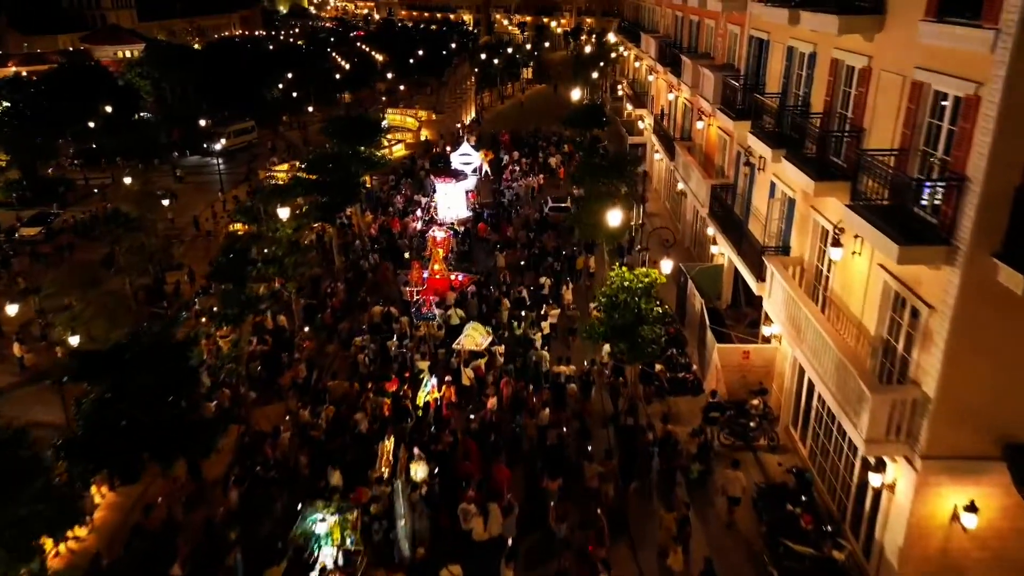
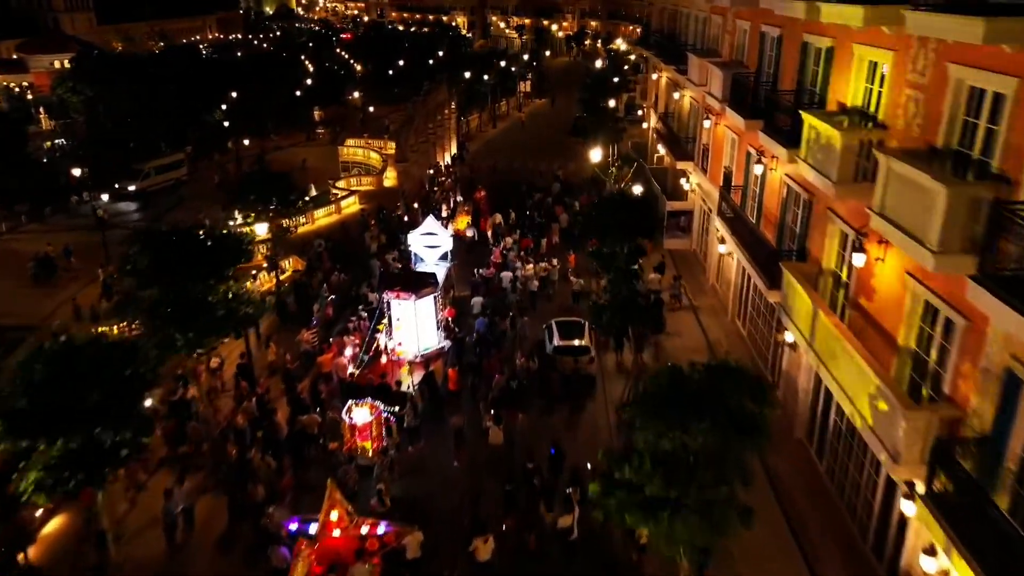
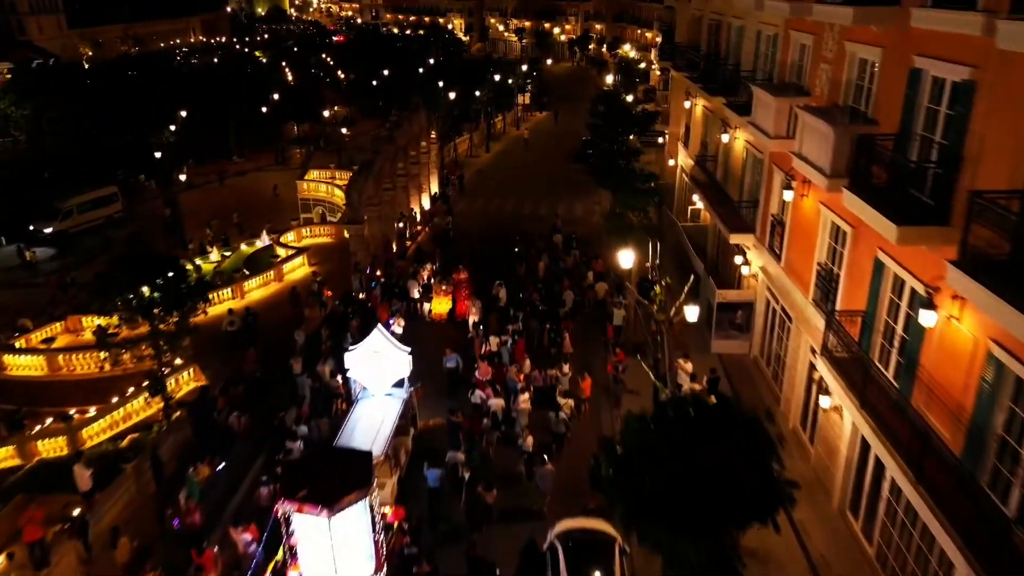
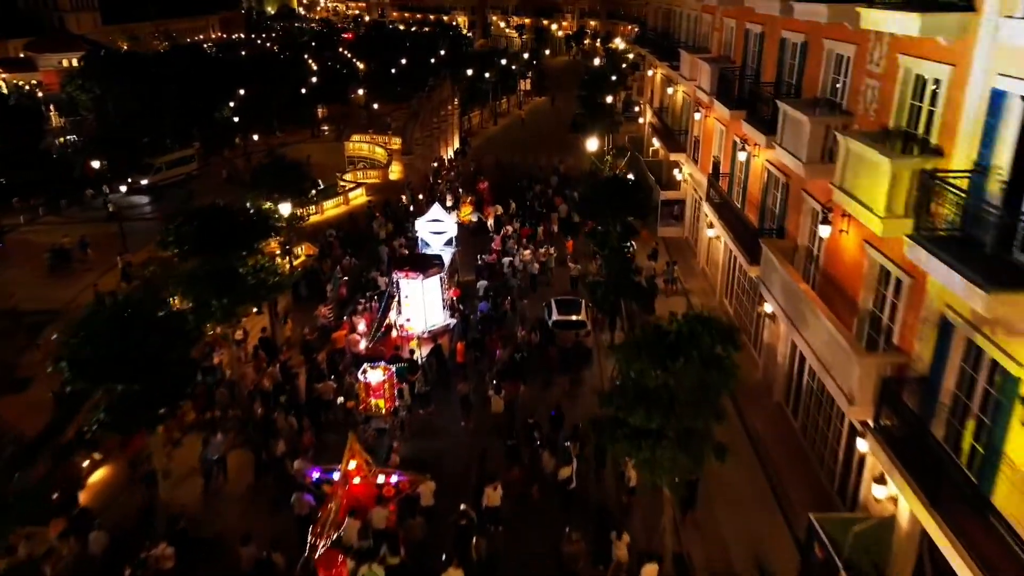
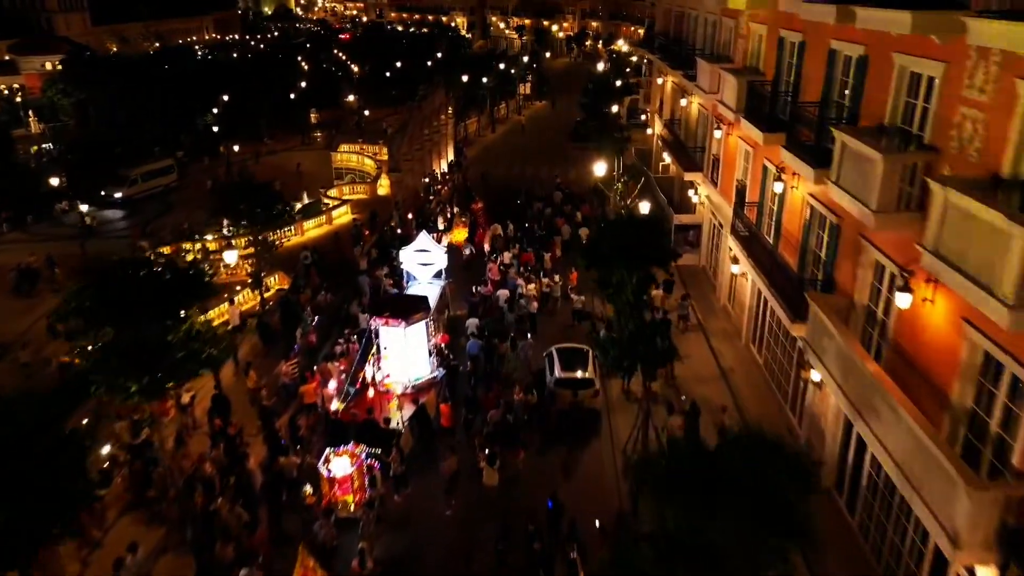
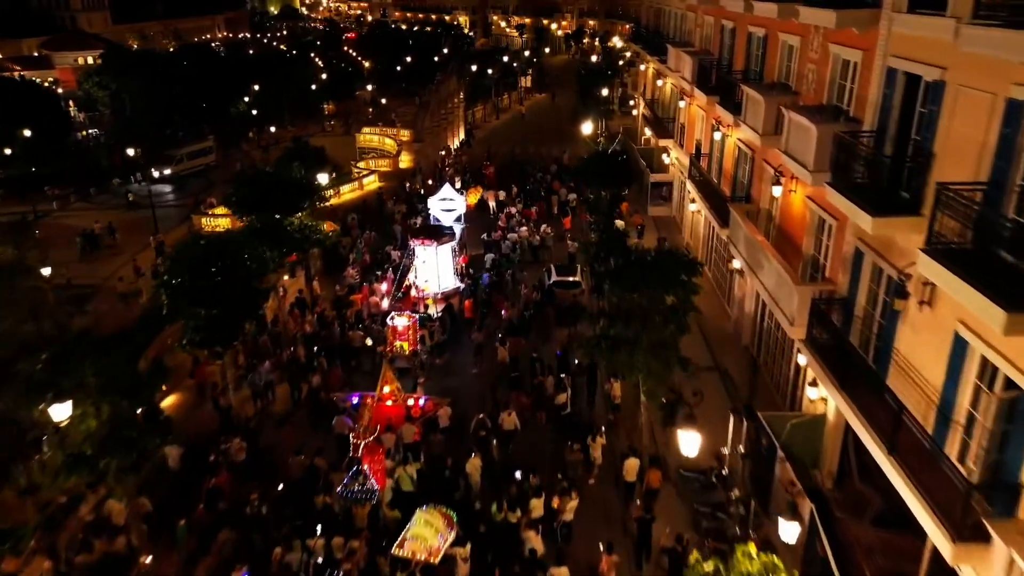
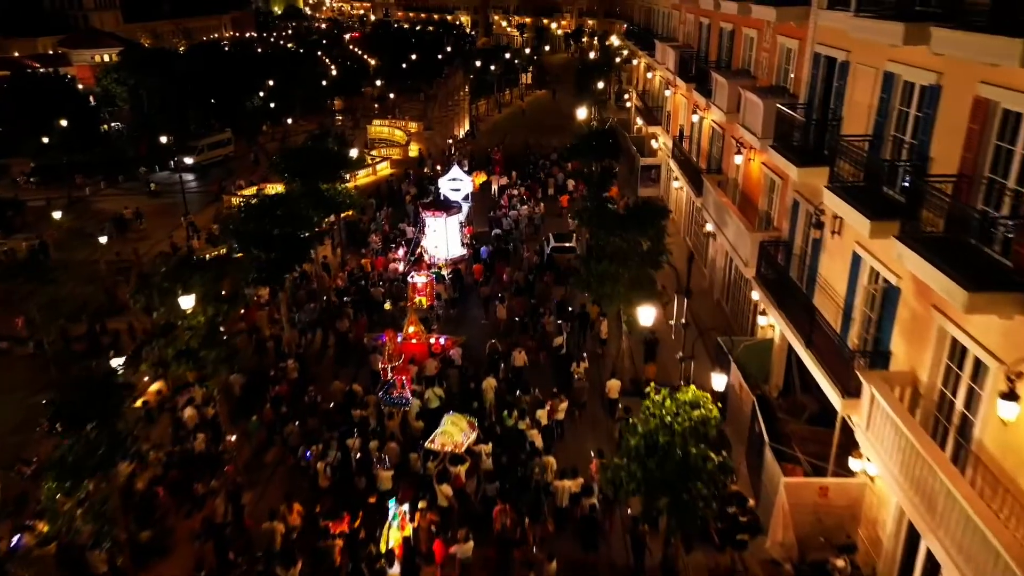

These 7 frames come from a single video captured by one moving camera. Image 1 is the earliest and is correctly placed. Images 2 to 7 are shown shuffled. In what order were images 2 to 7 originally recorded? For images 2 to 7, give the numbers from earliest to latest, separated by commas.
7, 6, 4, 2, 5, 3
